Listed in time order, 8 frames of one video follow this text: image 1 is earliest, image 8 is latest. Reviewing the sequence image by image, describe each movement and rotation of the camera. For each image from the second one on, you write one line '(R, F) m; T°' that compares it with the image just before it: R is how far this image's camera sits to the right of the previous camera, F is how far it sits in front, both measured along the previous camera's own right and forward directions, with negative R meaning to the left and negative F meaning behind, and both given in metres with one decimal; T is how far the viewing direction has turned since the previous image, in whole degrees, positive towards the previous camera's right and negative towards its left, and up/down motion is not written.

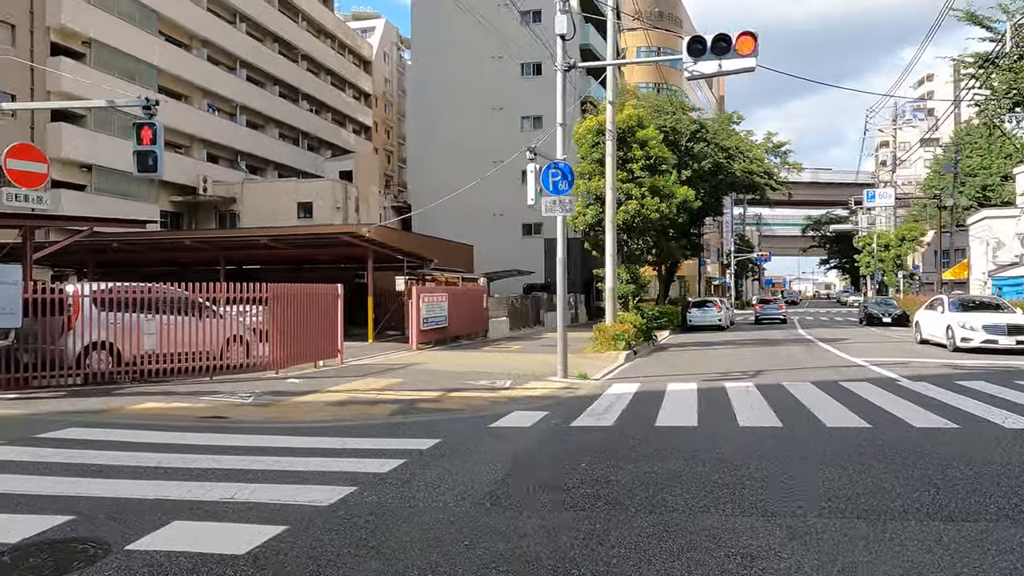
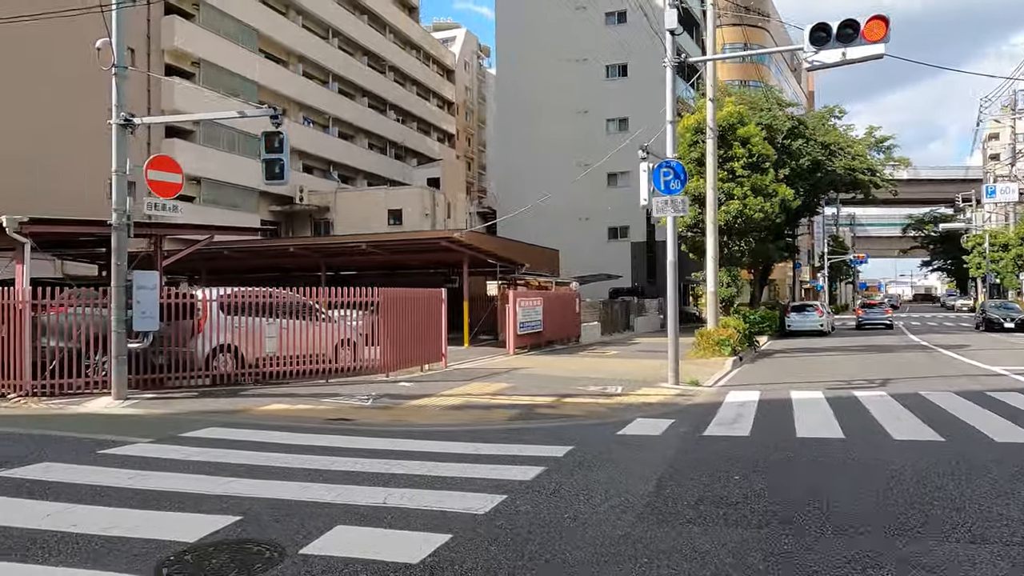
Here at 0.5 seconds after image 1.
(-0.7, +0.2) m; -7°
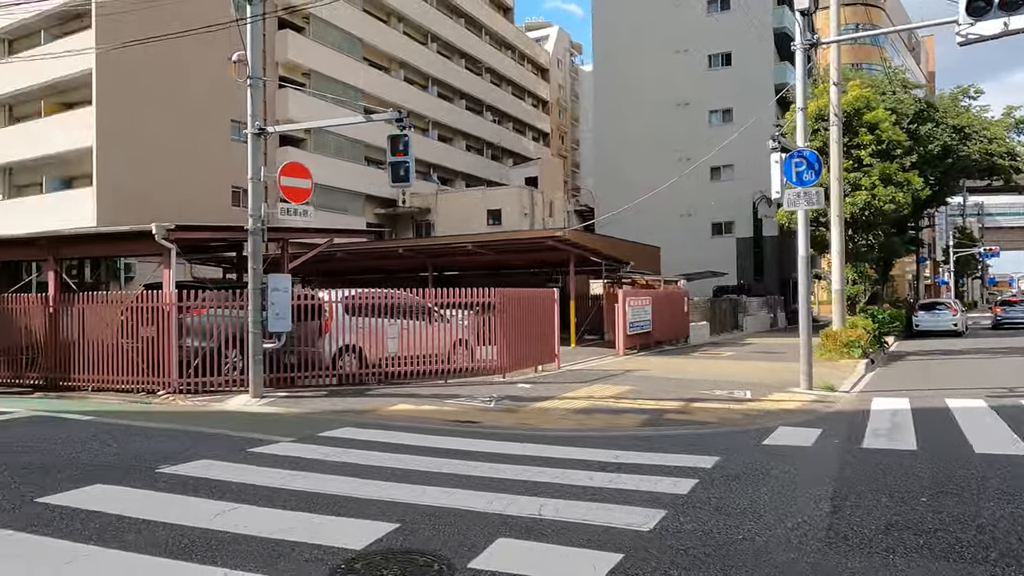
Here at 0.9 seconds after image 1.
(-0.5, +0.3) m; -8°
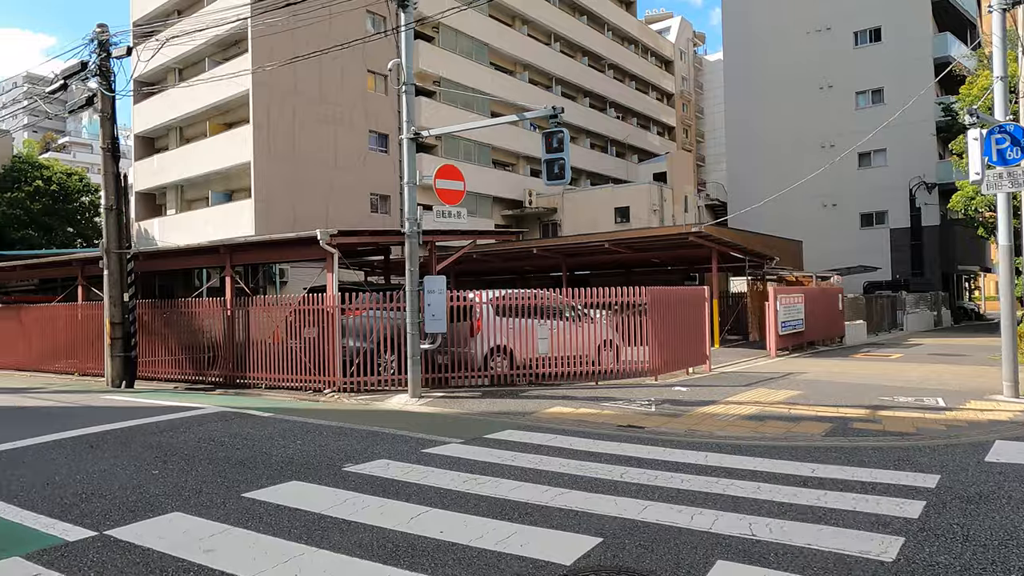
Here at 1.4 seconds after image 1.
(-0.6, +0.3) m; -10°
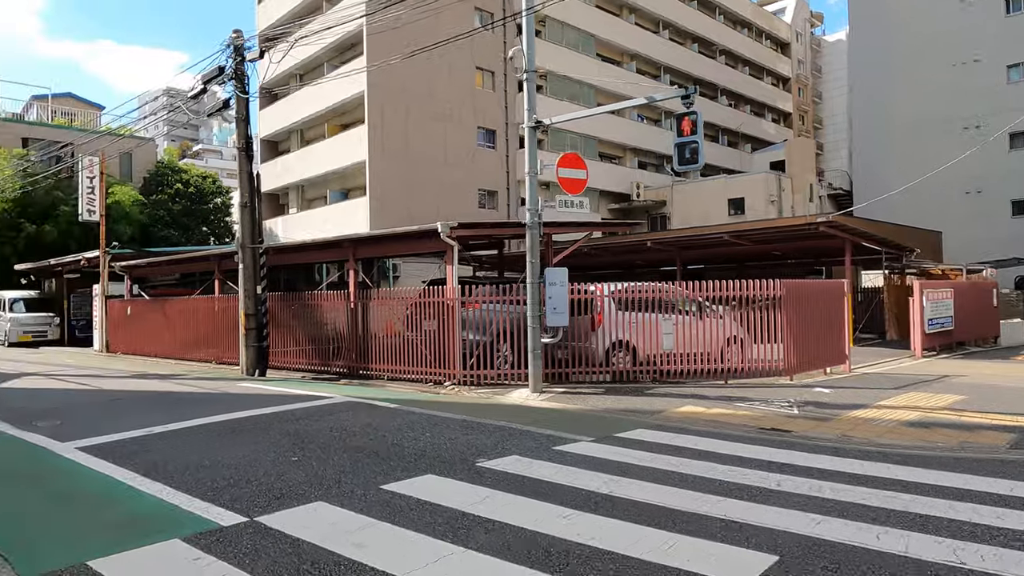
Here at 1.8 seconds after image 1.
(-0.4, +0.3) m; -9°
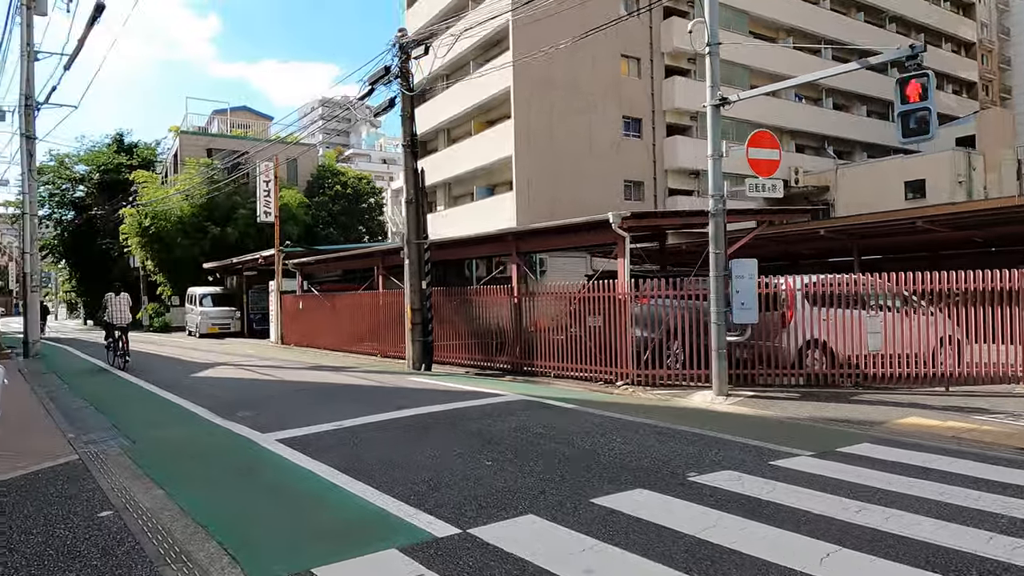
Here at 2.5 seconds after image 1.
(-0.7, +0.5) m; -11°
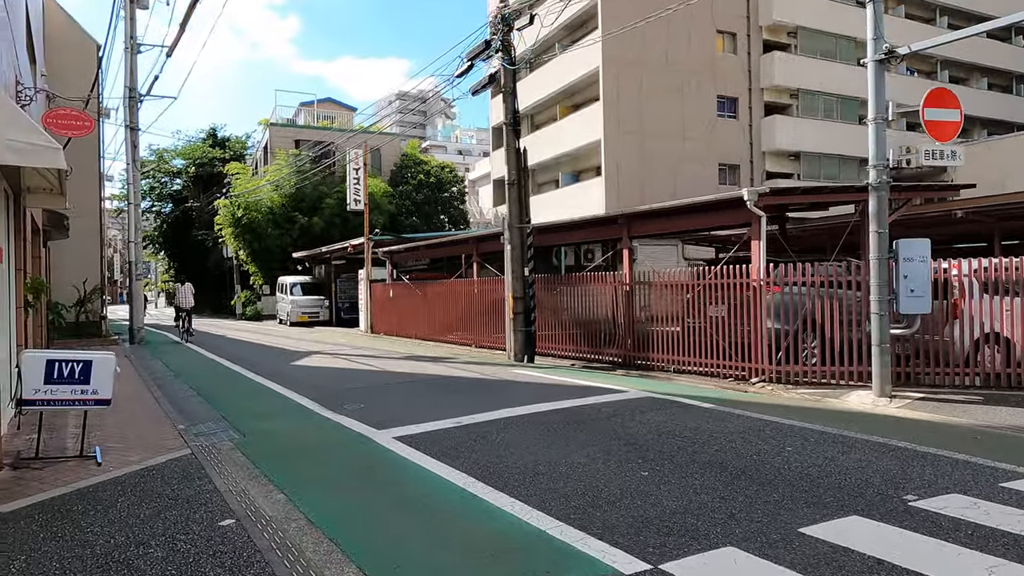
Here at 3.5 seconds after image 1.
(-0.7, +0.9) m; -6°
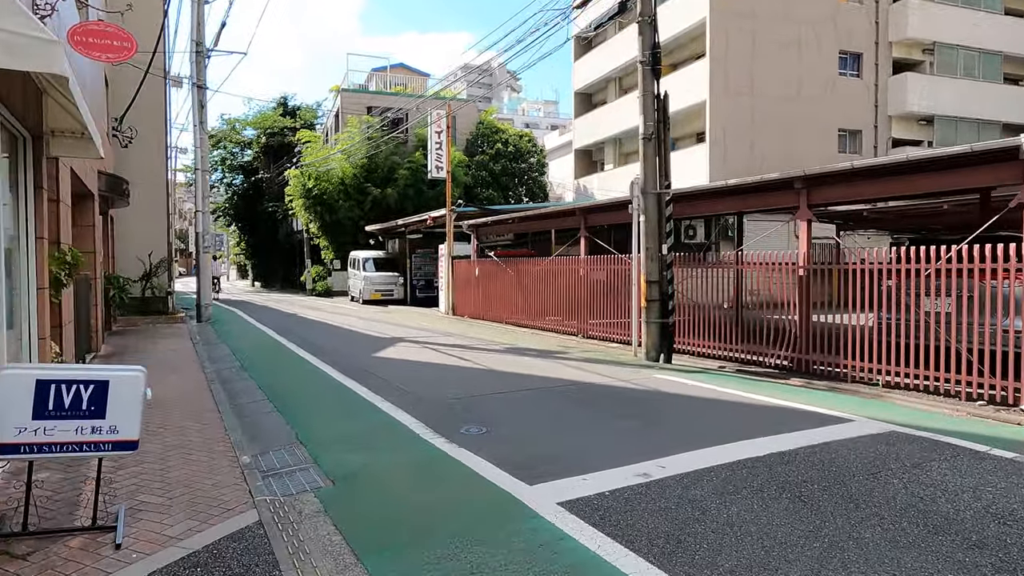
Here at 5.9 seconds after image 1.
(-1.2, +2.5) m; -5°
